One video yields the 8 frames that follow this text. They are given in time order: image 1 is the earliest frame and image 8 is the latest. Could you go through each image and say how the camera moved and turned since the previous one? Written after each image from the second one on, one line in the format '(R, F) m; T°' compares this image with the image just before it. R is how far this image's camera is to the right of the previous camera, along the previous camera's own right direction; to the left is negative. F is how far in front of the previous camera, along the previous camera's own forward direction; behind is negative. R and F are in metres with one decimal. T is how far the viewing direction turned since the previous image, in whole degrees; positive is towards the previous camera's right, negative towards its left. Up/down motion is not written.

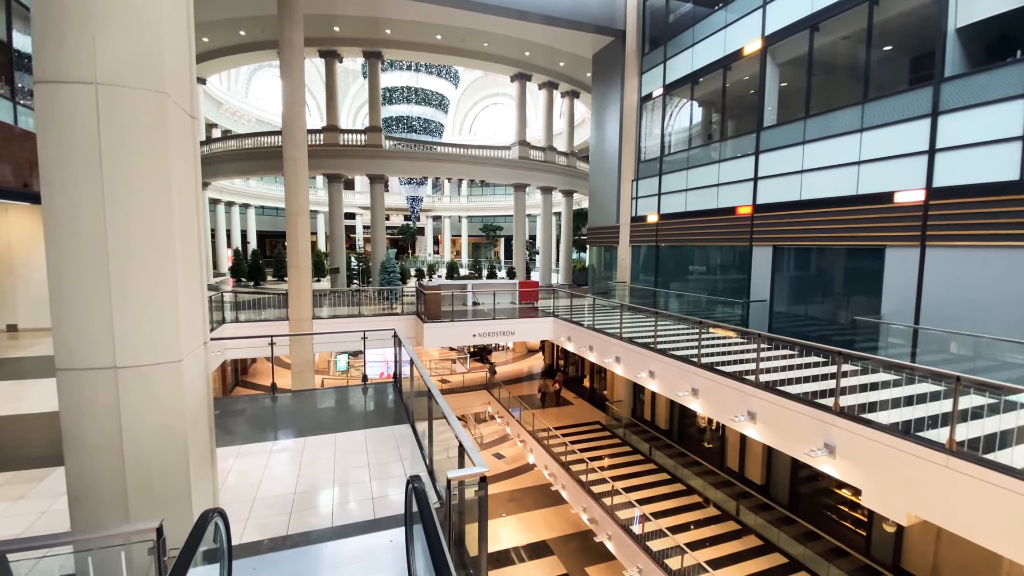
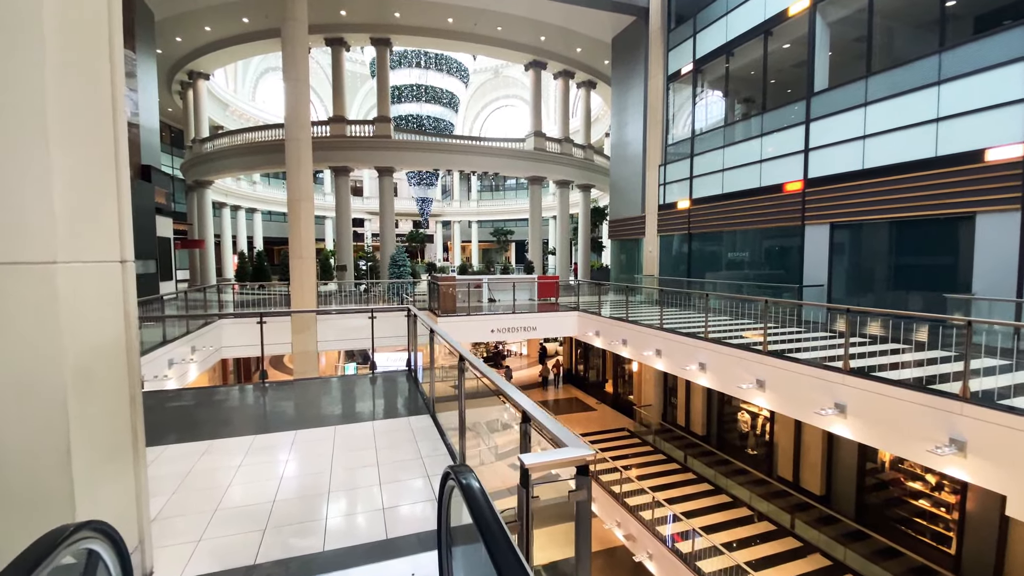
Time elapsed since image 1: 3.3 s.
(-0.3, +1.0) m; -1°
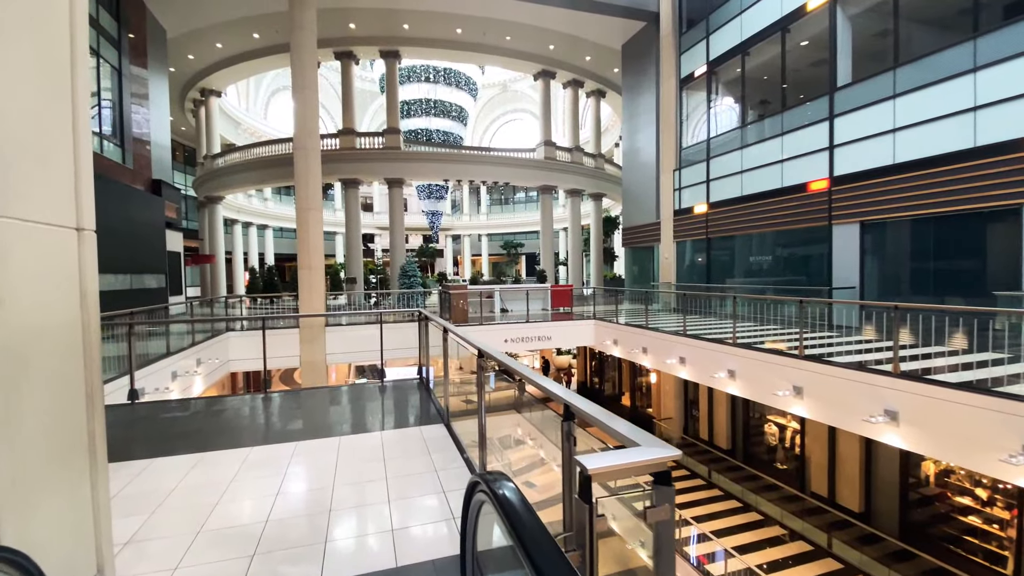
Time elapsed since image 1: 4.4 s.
(-0.1, +0.3) m; -1°
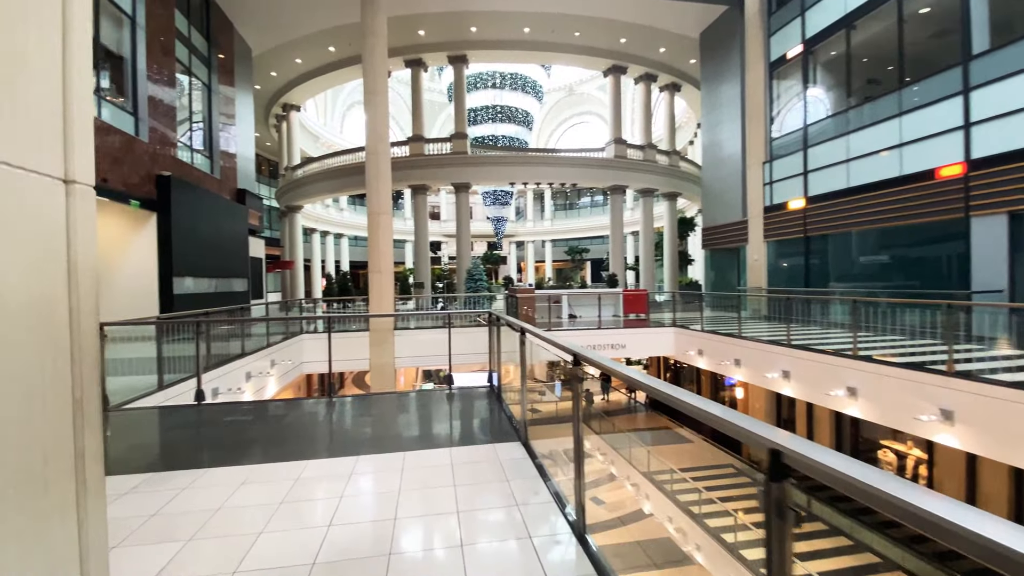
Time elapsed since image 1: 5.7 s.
(-0.2, +0.5) m; -8°
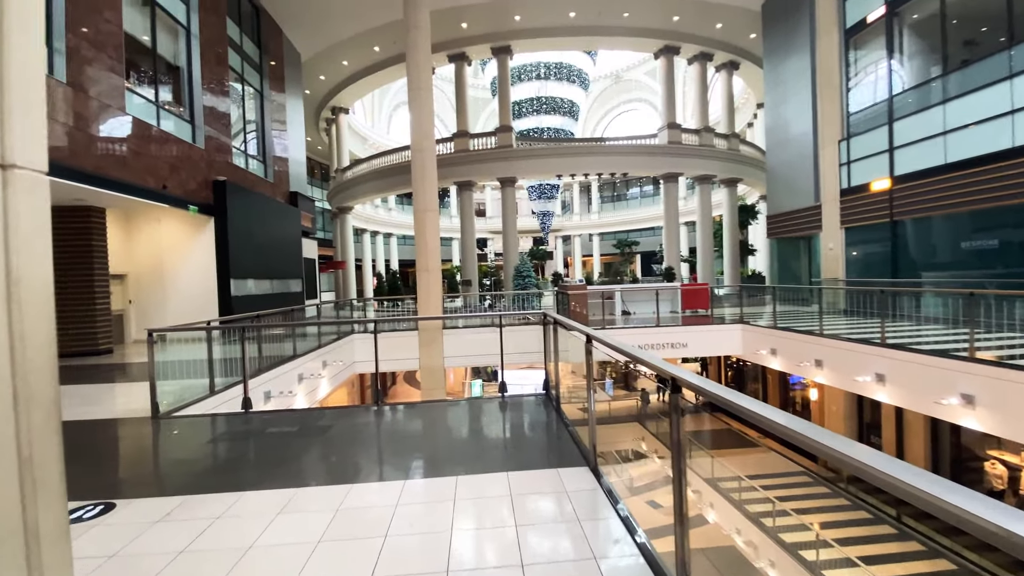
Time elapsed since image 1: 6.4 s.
(-0.1, +0.4) m; -6°
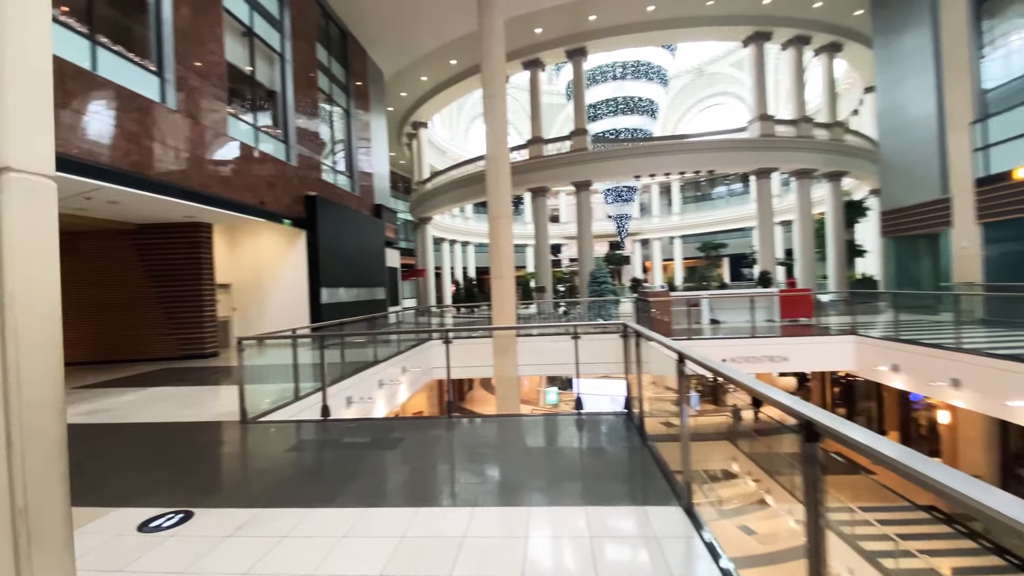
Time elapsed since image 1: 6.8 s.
(0.0, +0.2) m; -9°
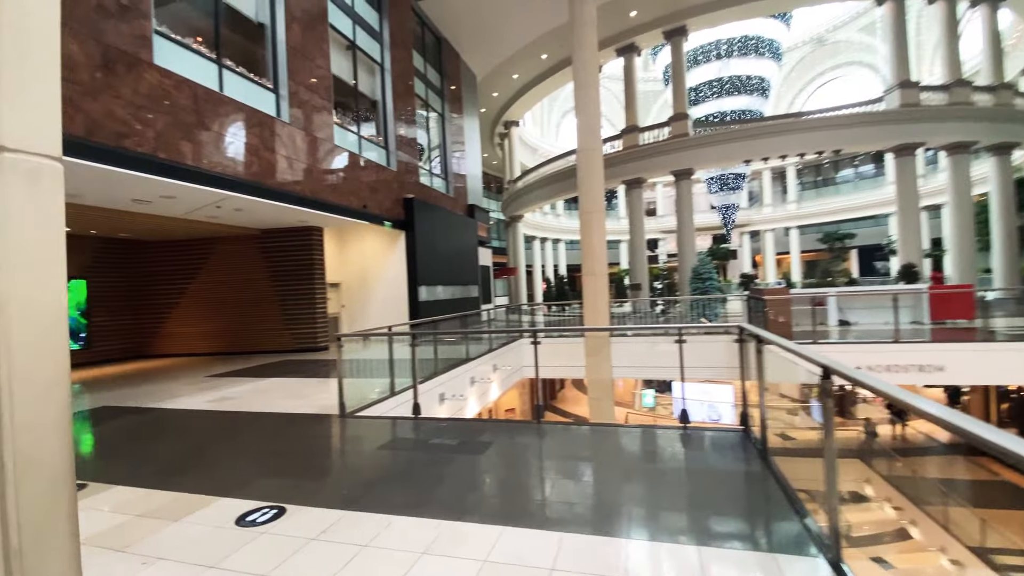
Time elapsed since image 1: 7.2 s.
(0.0, +0.2) m; -11°
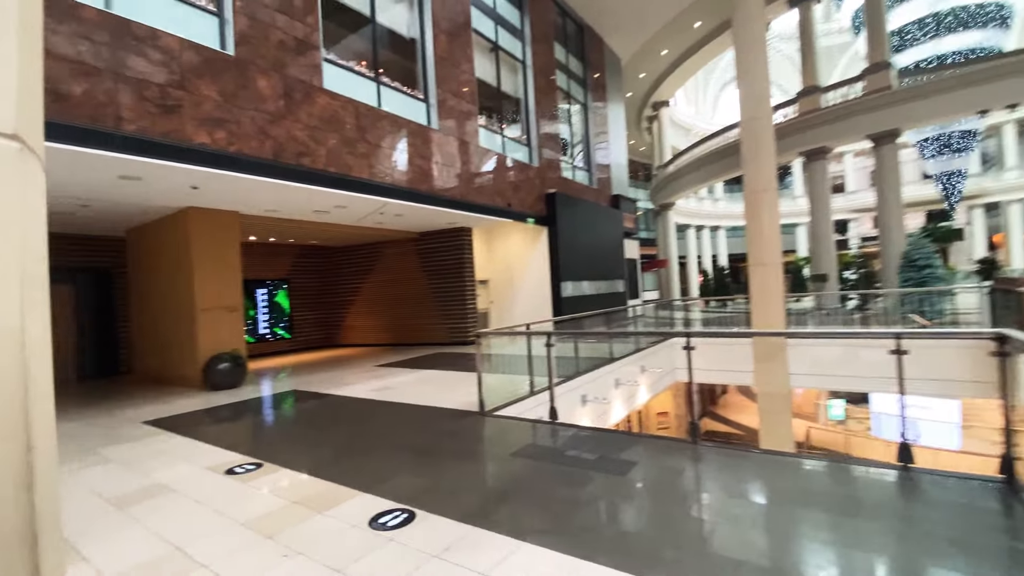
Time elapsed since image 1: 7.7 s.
(0.0, +0.3) m; -18°
